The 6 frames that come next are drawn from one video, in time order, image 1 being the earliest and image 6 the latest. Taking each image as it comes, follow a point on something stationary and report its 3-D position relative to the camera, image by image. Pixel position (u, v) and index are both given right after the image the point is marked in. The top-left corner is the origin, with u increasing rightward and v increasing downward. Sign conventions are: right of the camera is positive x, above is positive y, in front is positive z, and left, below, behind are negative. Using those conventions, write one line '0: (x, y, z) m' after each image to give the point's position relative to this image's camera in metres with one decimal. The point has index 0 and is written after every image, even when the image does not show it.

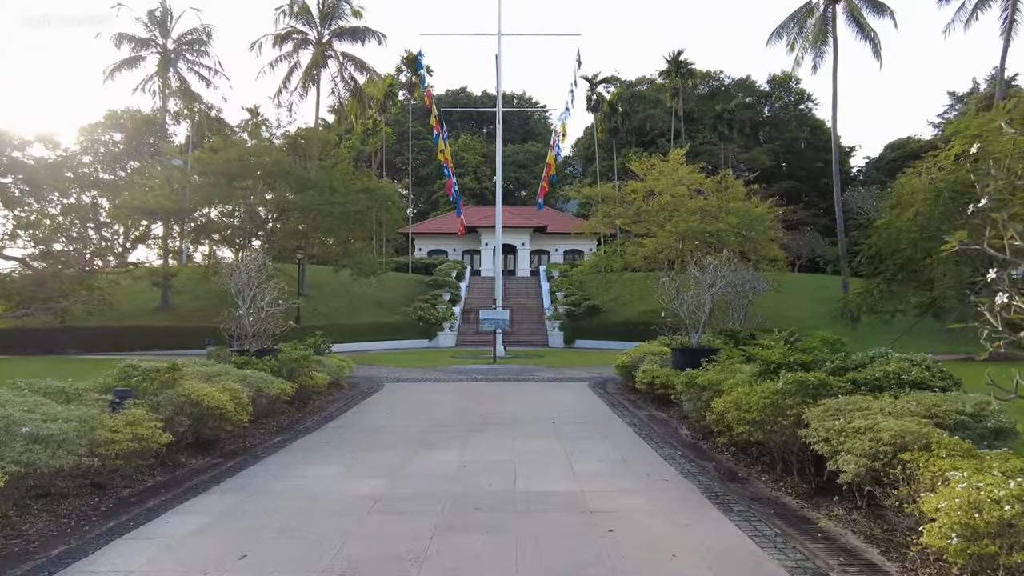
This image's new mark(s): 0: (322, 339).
0: (-4.3, -1.2, +14.6) m
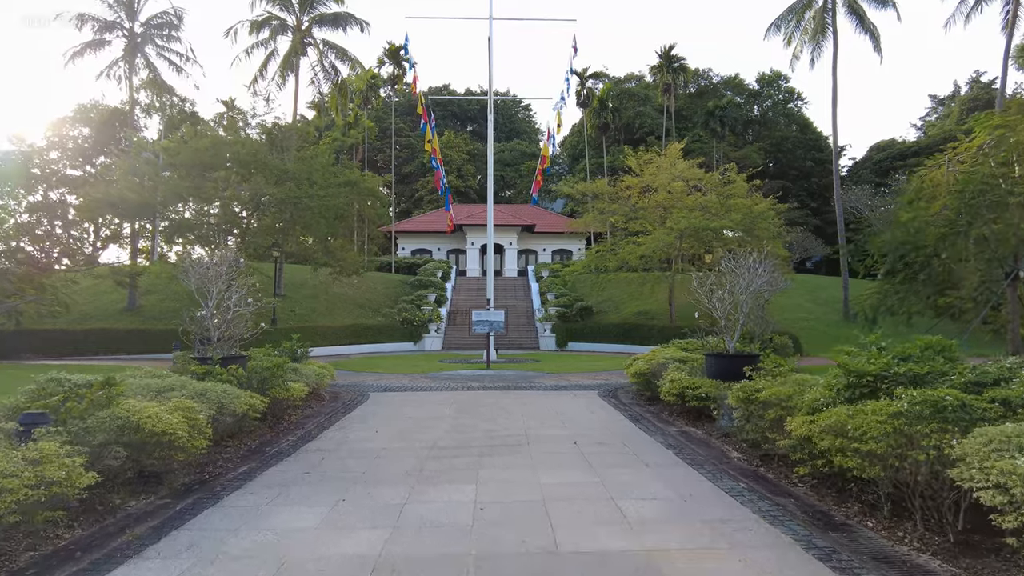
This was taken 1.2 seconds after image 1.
0: (-4.3, -1.2, +13.0) m
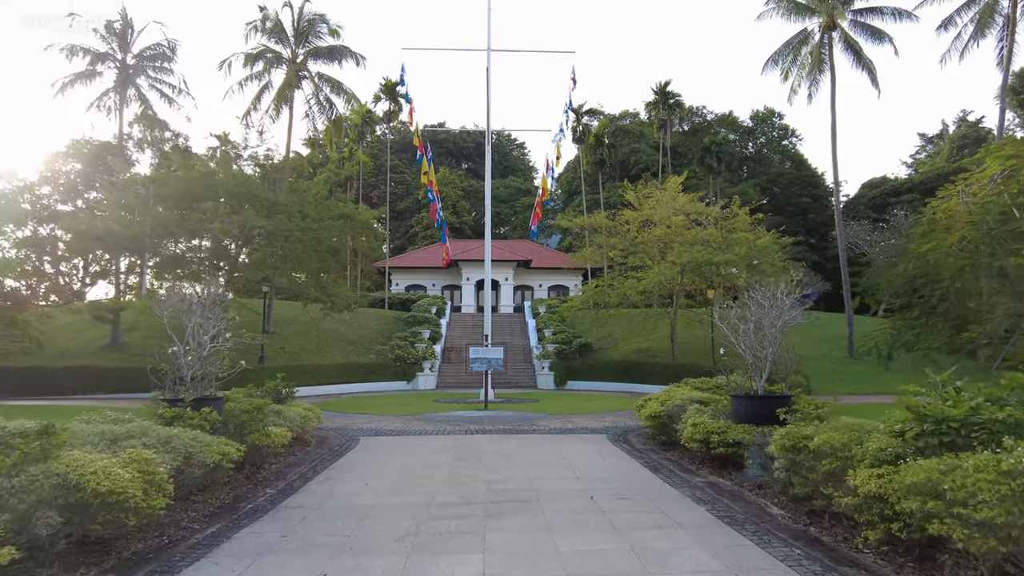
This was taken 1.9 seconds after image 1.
0: (-4.2, -1.8, +12.0) m
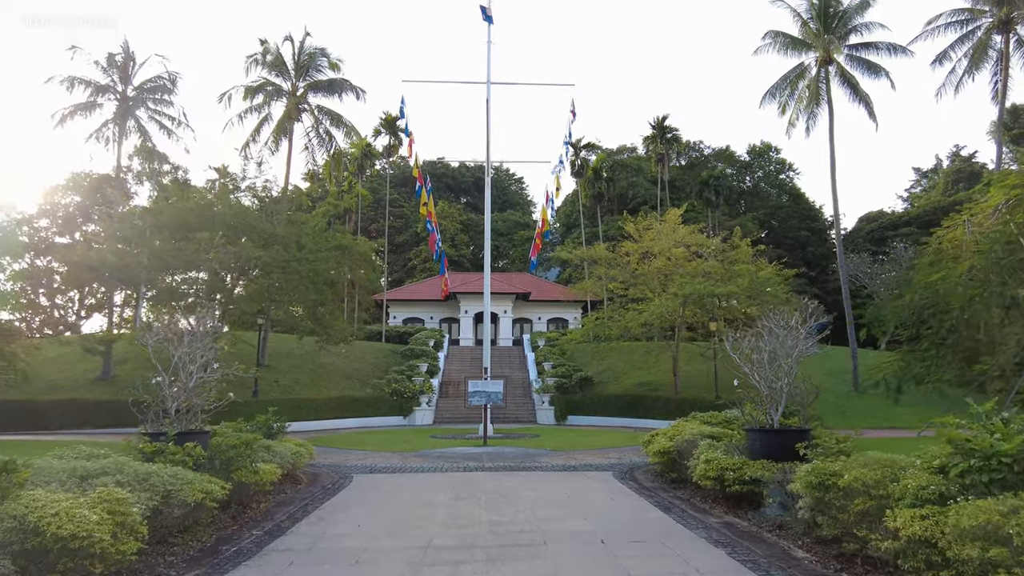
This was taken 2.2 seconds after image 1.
0: (-4.2, -2.3, +11.5) m
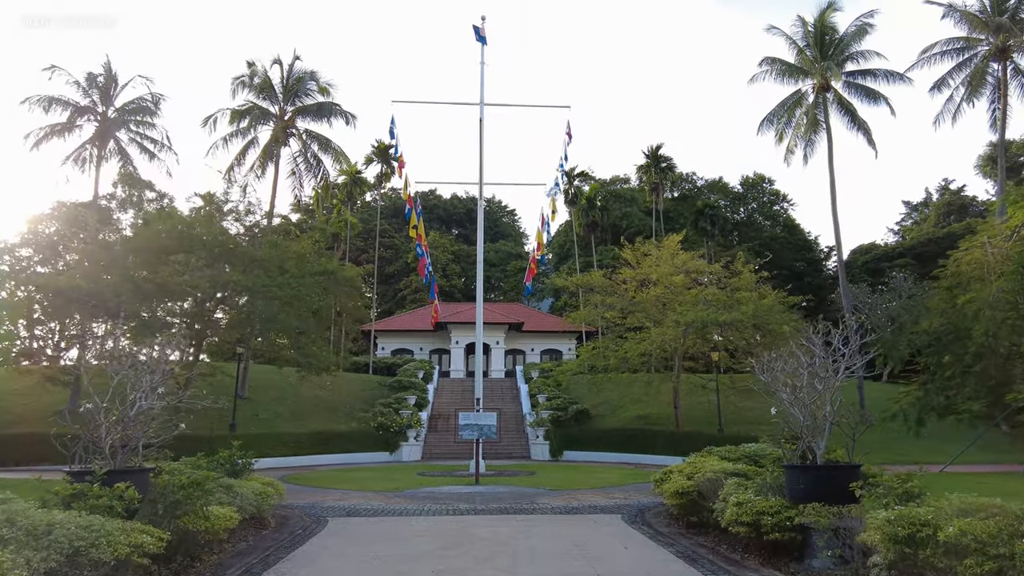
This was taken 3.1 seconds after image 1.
0: (-4.3, -2.7, +10.2) m
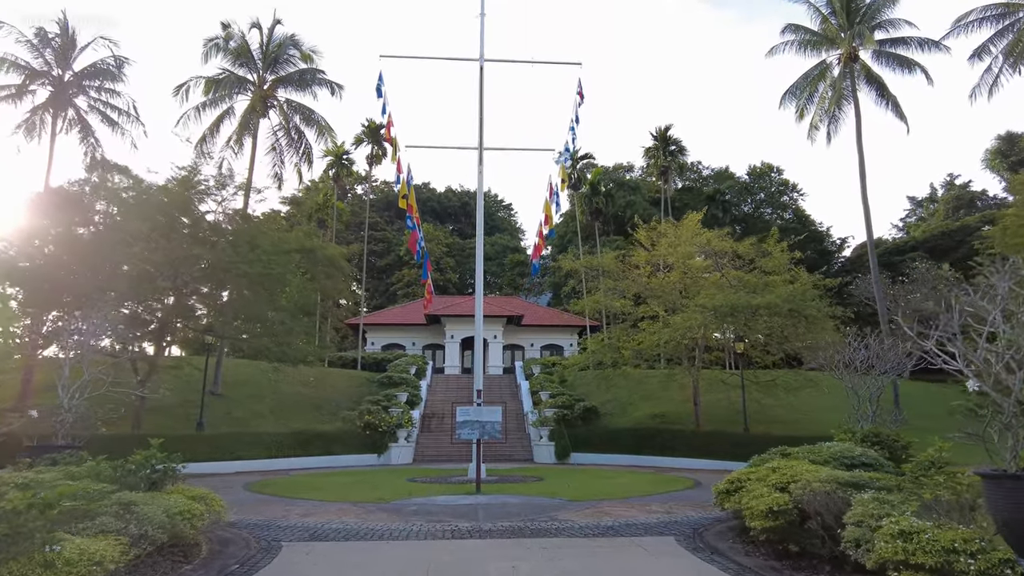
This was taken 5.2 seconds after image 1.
0: (-4.1, -2.0, +7.6) m
